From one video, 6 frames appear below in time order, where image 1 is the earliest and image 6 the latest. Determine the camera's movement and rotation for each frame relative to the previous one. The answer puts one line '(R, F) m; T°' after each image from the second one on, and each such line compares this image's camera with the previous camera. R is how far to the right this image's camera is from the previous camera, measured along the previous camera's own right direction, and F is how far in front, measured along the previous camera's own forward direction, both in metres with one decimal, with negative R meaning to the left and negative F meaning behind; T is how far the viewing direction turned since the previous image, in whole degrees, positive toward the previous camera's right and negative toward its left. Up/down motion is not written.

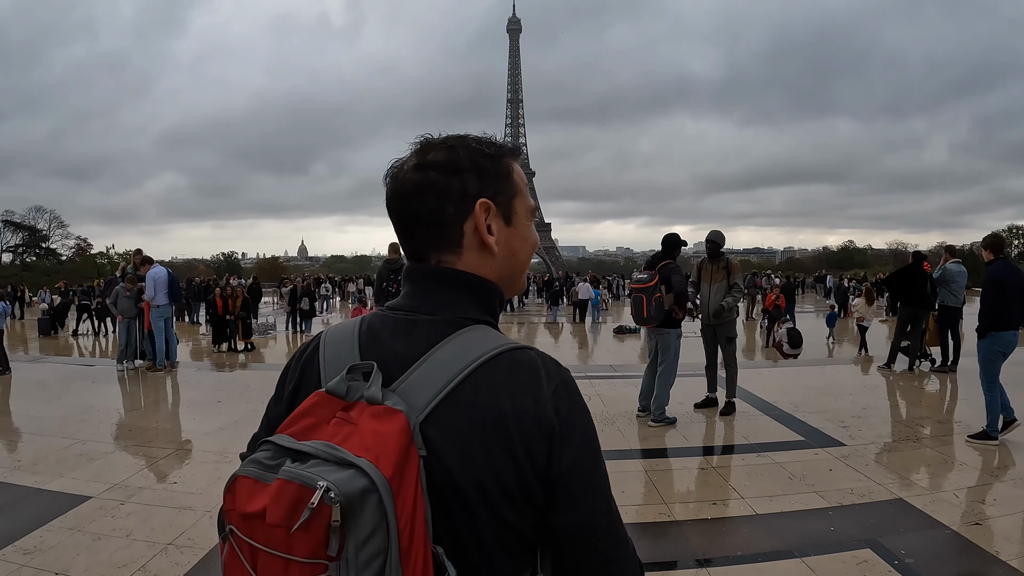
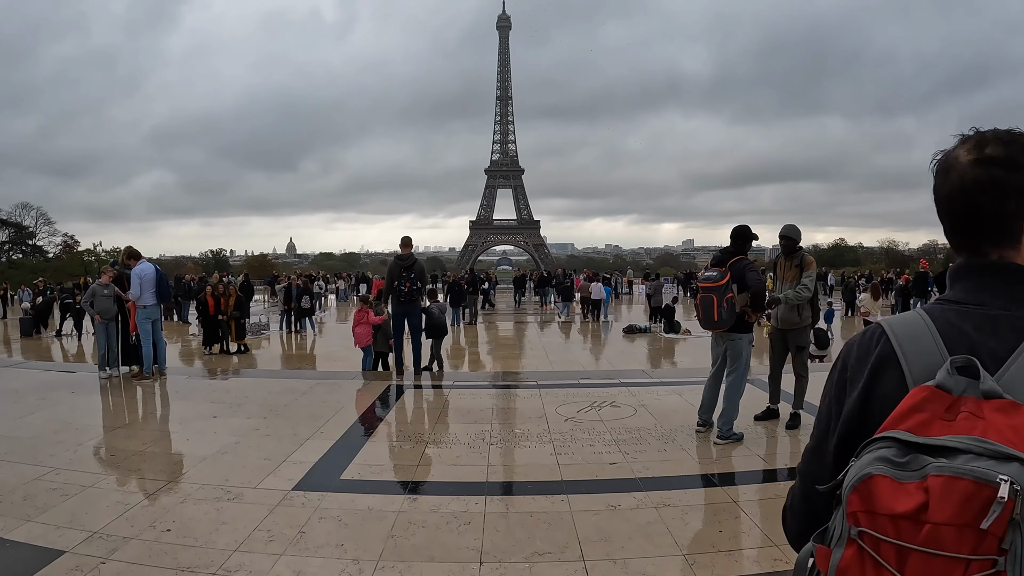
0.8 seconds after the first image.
(-0.5, +0.7) m; +1°
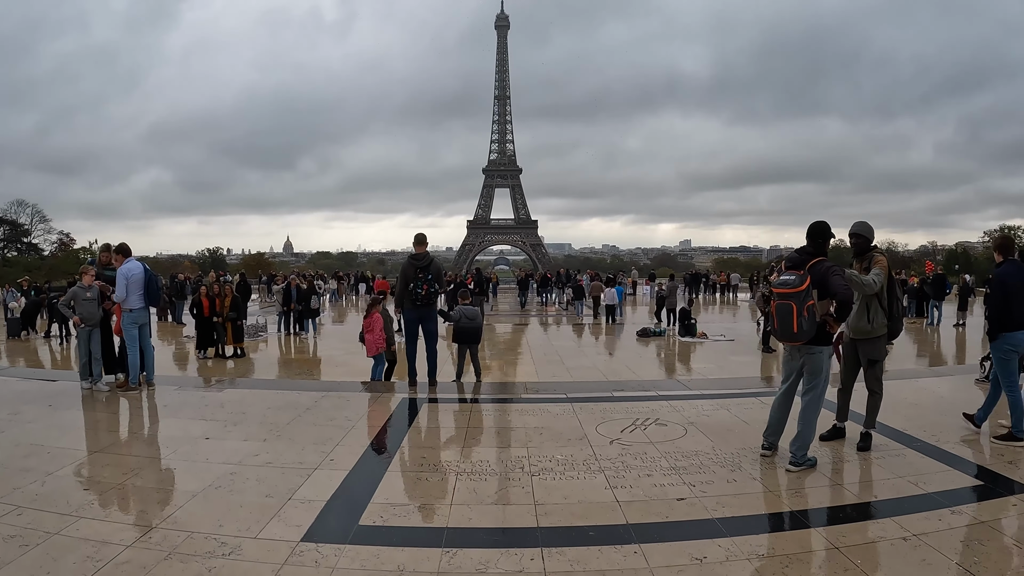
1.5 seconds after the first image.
(-0.4, +0.7) m; 0°
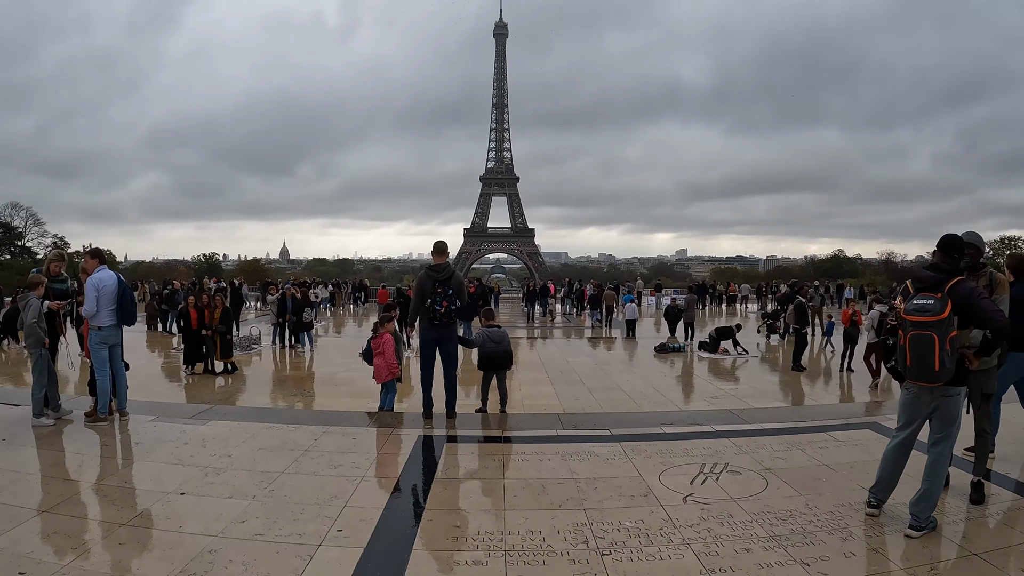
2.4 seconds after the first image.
(-0.4, +0.9) m; 0°
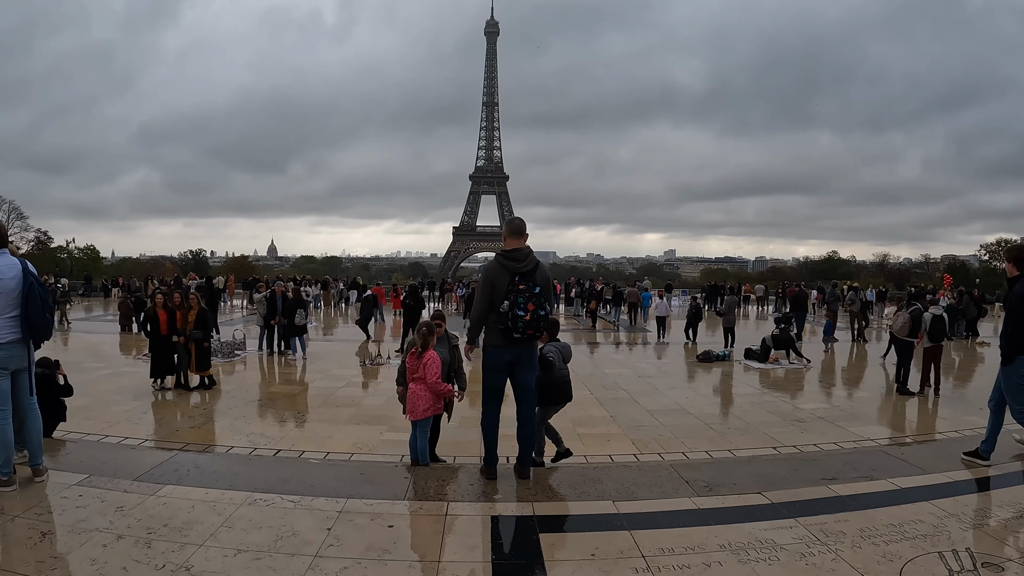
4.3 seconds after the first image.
(-0.8, +1.8) m; +1°
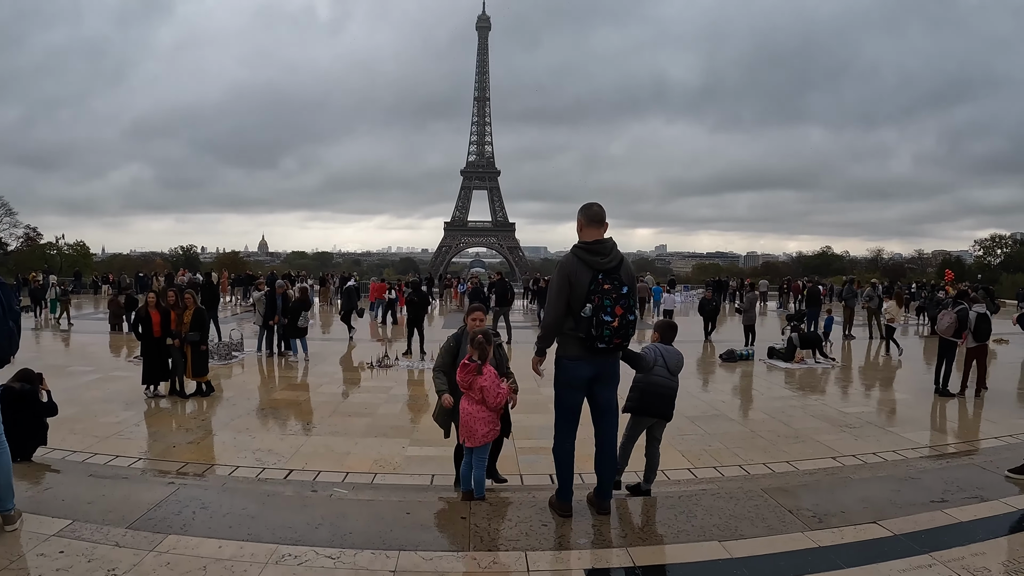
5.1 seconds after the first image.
(-0.5, +0.7) m; +1°
